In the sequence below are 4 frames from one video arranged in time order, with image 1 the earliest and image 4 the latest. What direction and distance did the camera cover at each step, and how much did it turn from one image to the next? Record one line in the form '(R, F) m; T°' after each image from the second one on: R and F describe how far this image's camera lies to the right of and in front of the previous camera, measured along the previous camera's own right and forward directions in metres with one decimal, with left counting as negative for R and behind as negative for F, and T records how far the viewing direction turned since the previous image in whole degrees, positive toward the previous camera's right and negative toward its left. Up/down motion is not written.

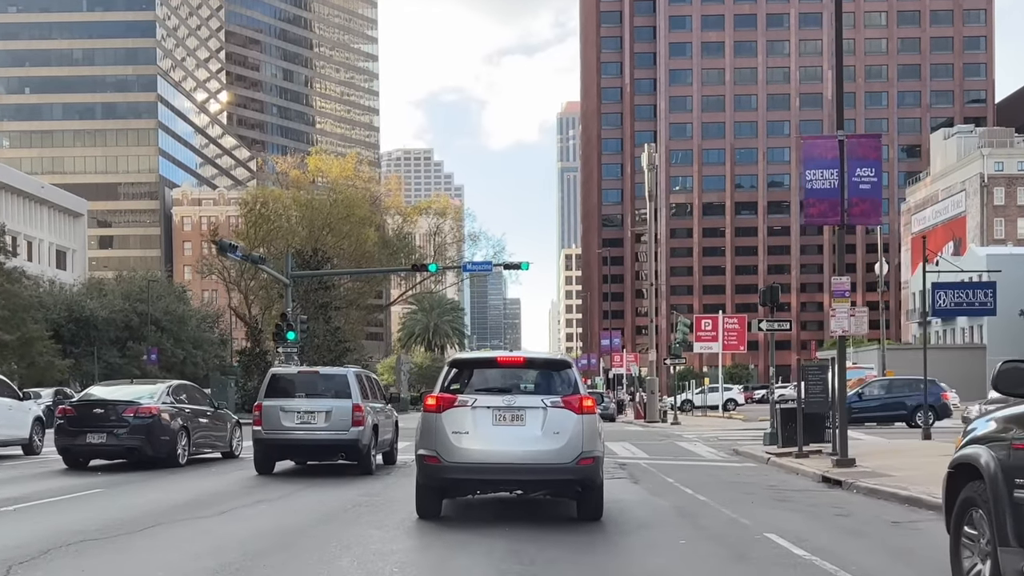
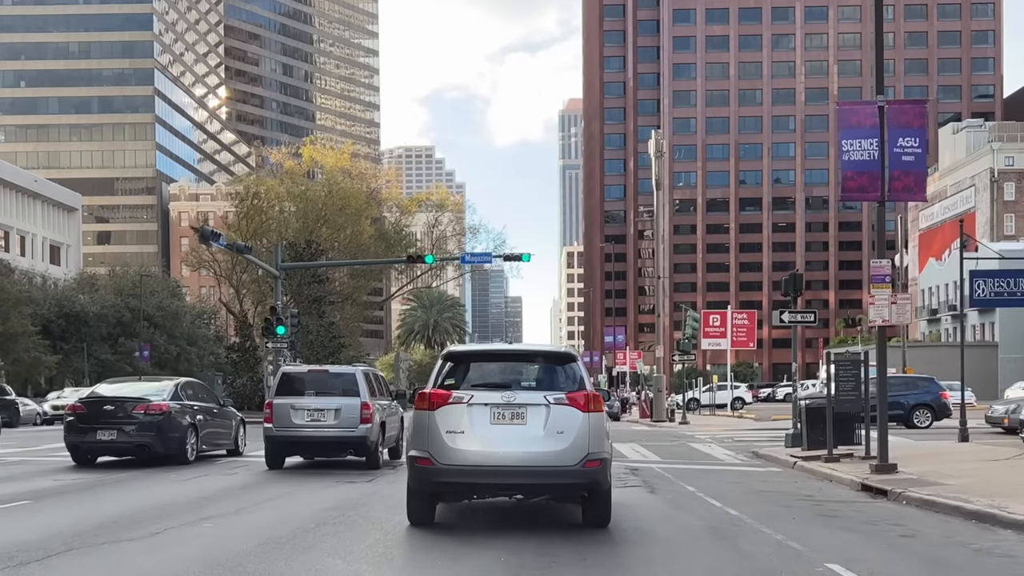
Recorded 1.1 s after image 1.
(0.0, +1.1) m; 0°
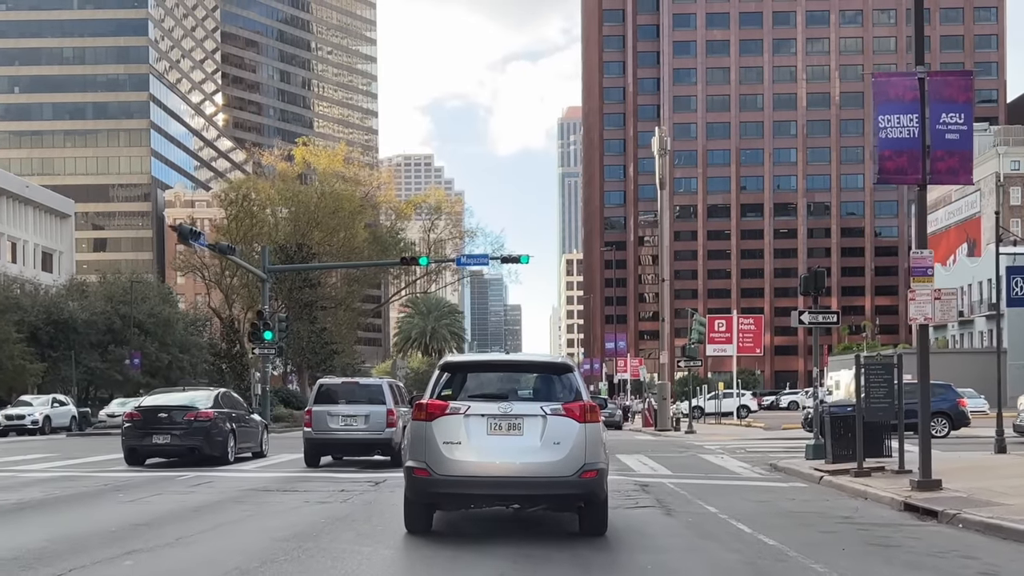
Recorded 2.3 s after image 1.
(0.0, +1.0) m; 0°
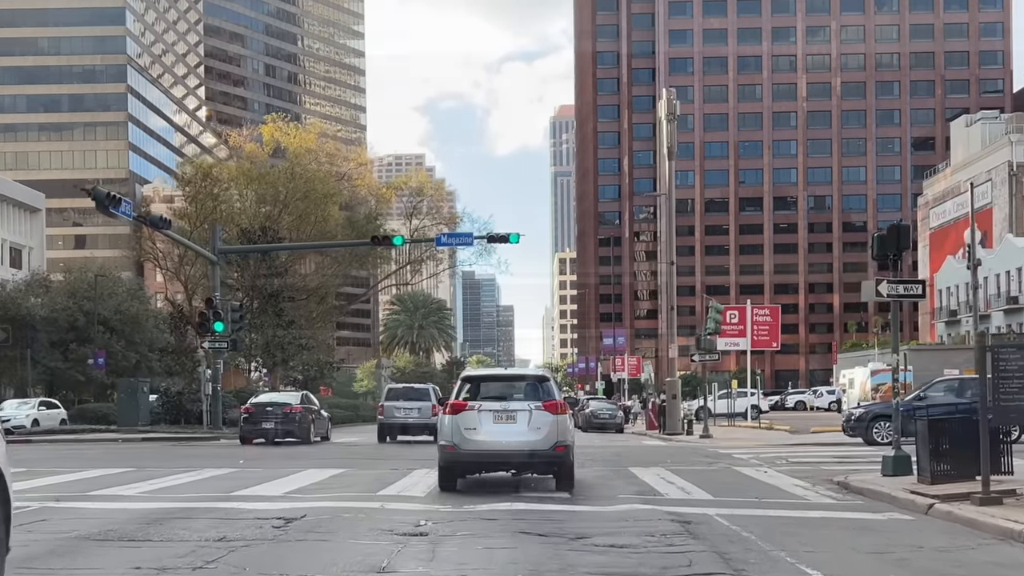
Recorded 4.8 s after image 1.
(+0.1, +2.8) m; 0°
